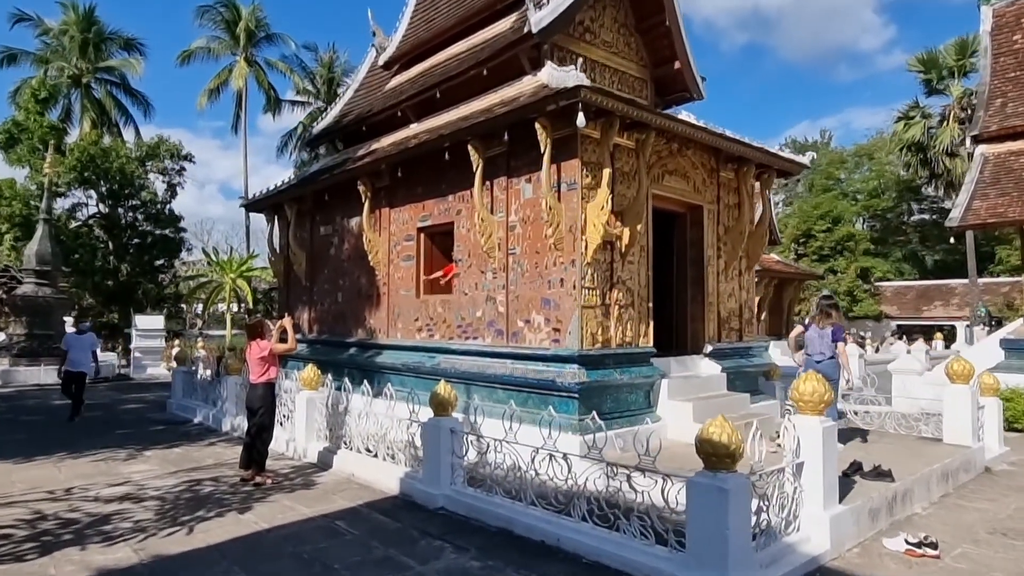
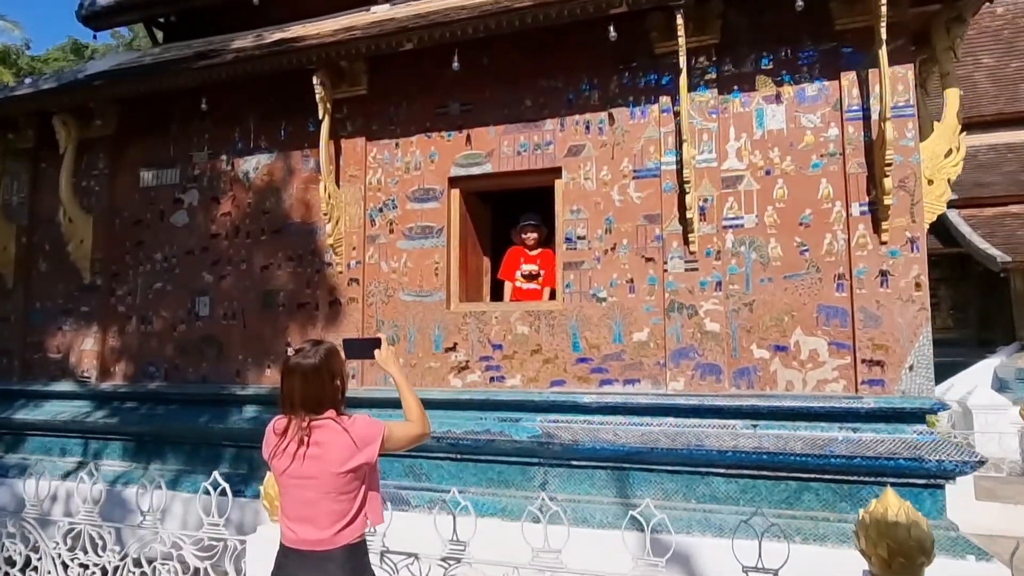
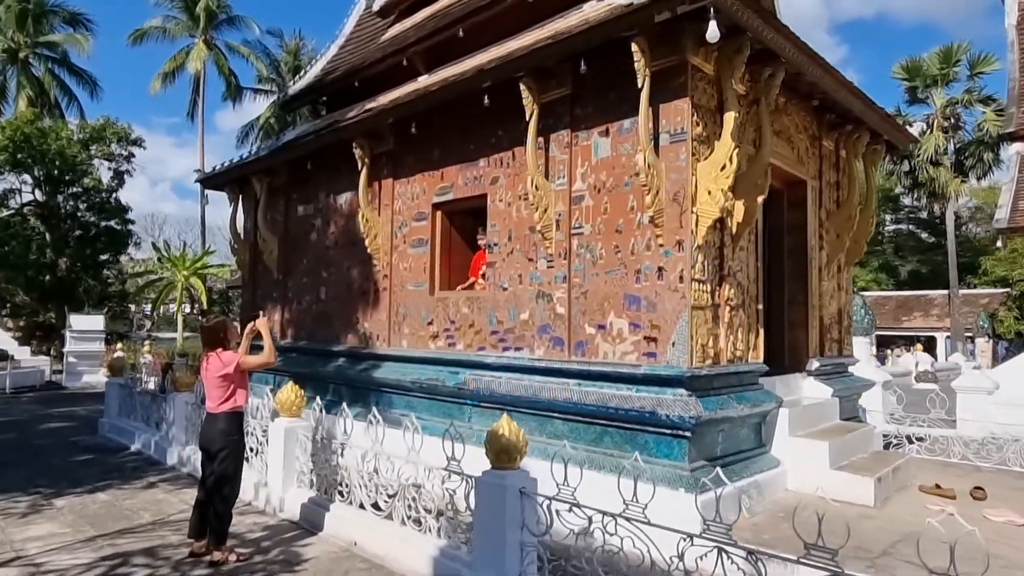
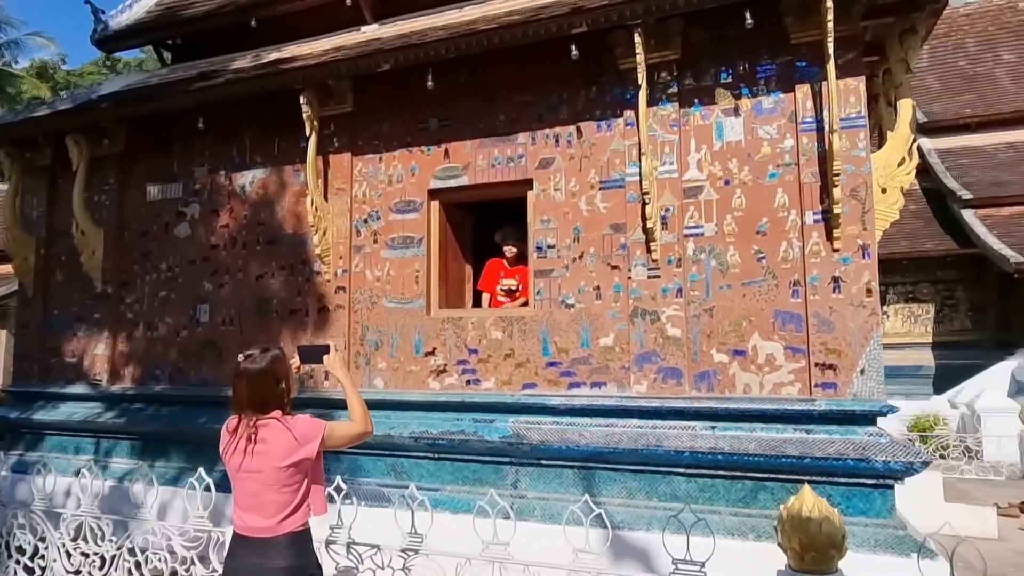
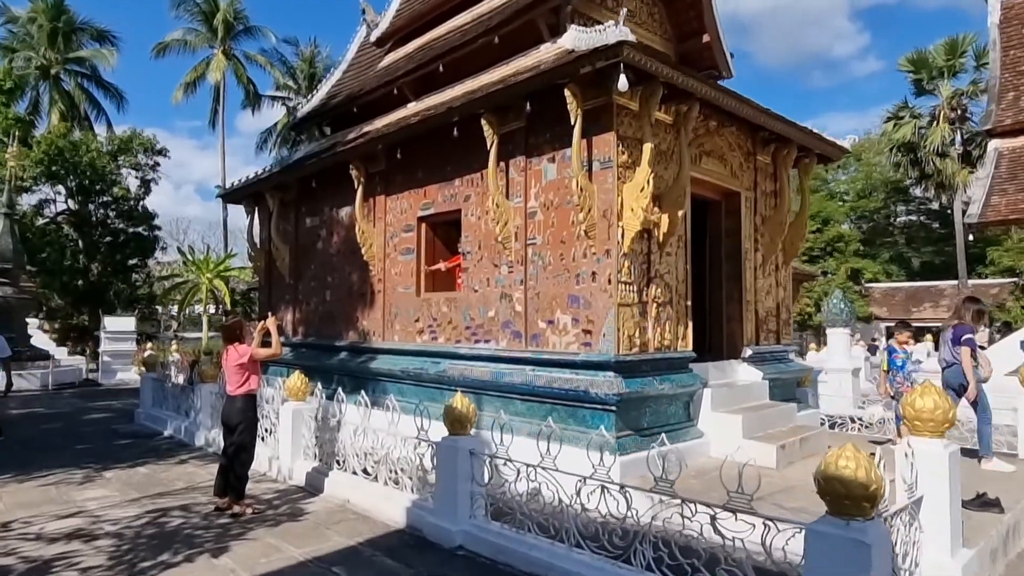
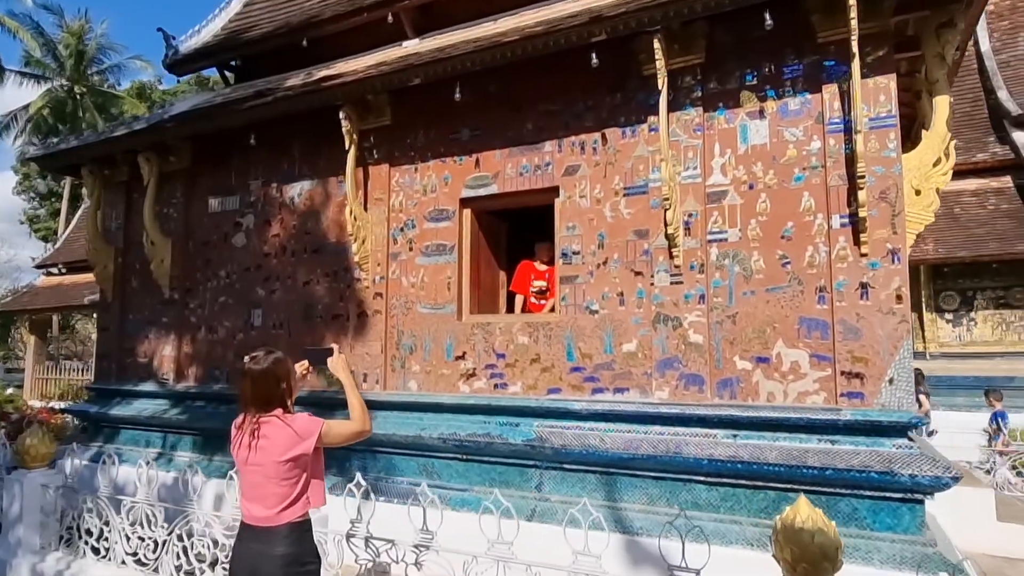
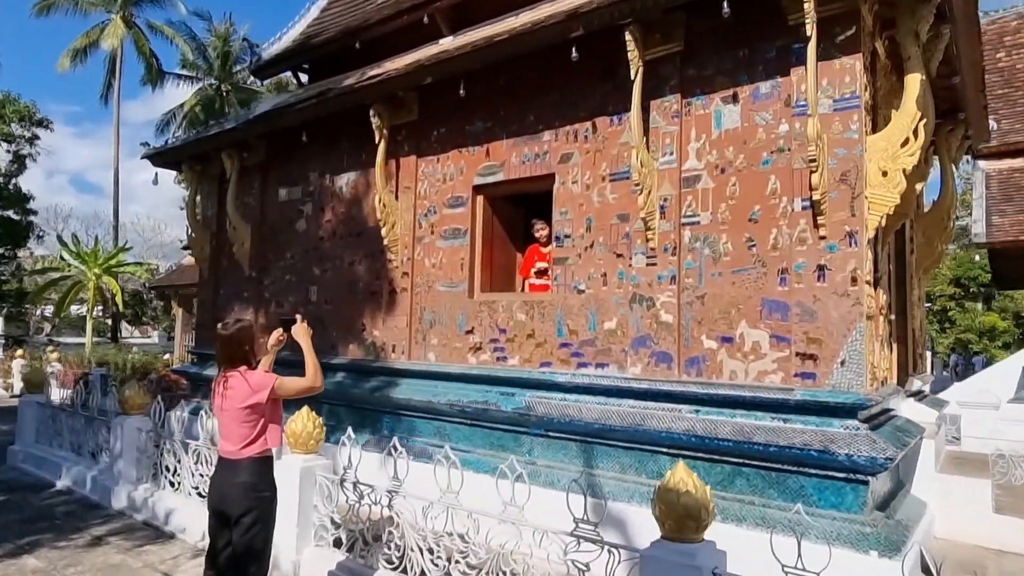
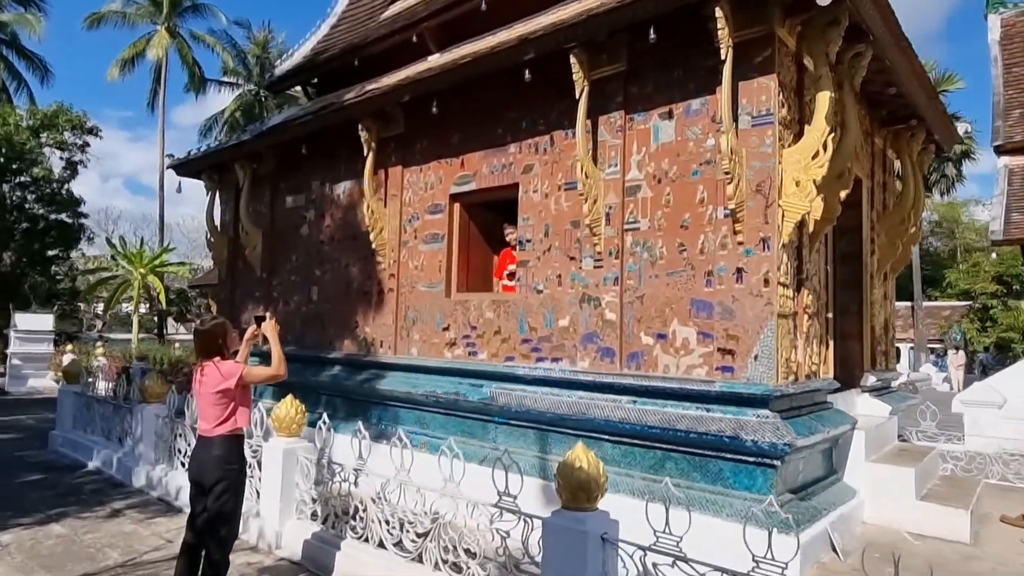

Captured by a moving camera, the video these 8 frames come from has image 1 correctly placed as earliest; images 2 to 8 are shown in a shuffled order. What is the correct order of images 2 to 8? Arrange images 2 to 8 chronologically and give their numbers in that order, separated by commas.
5, 3, 8, 7, 6, 4, 2
